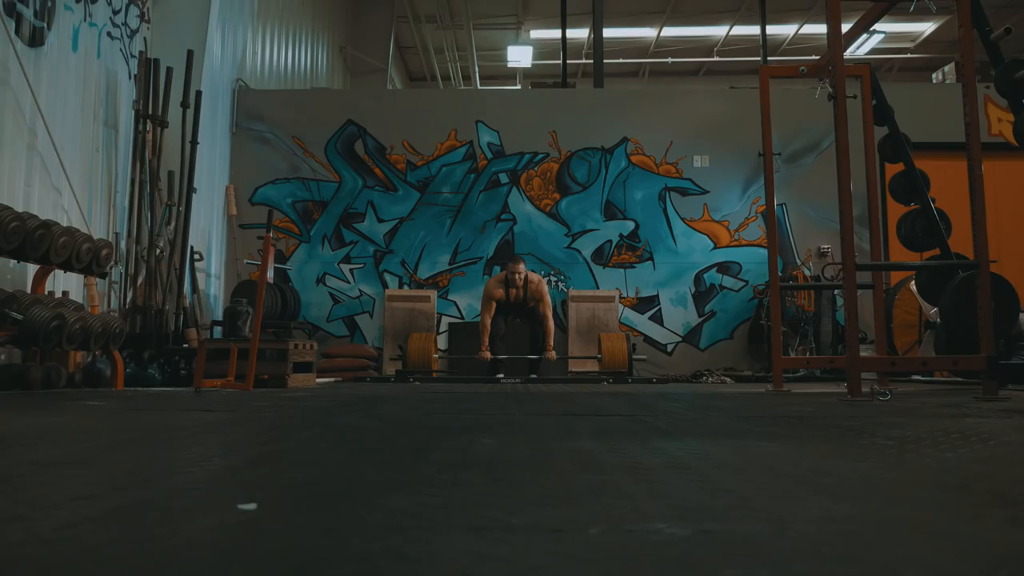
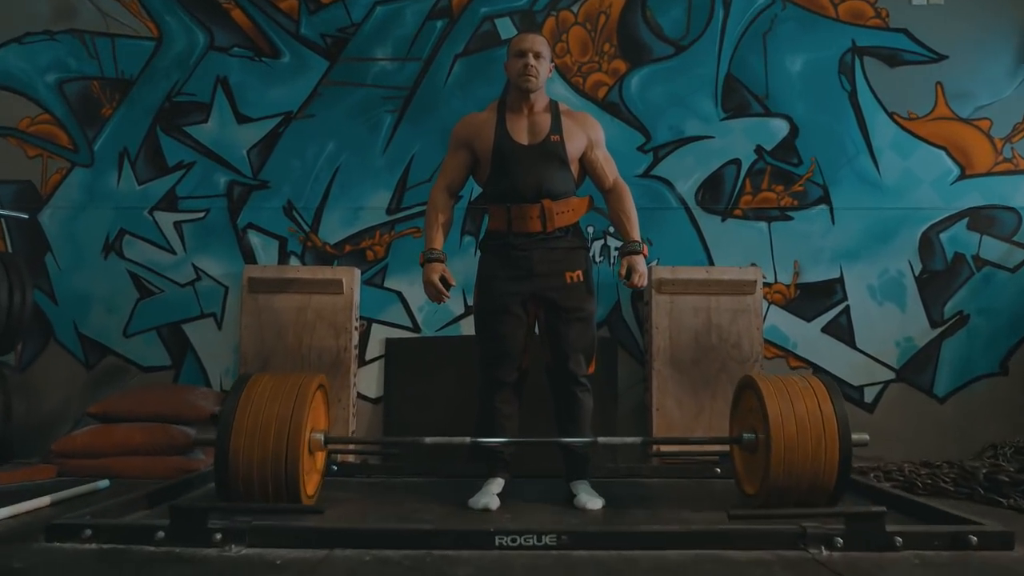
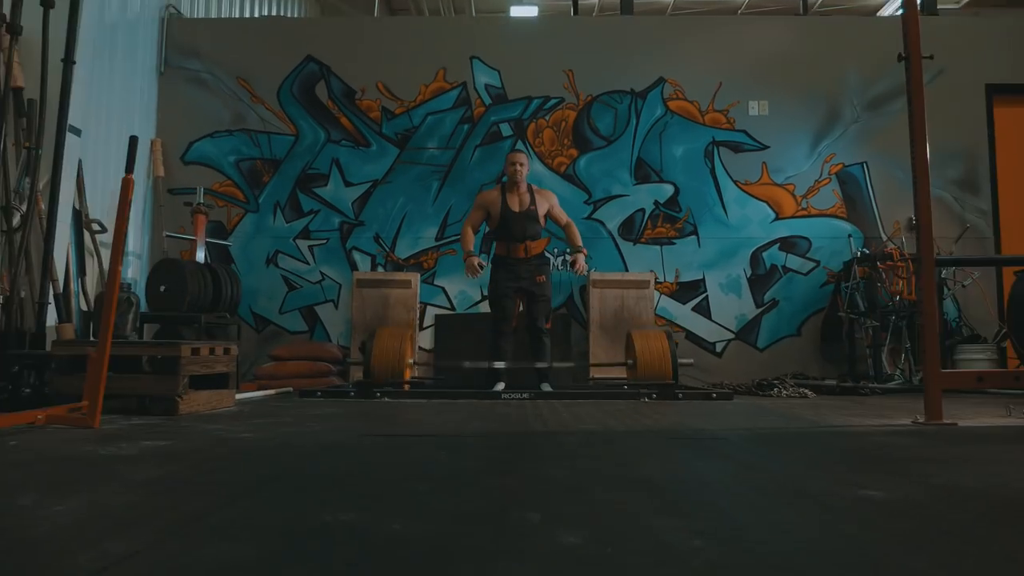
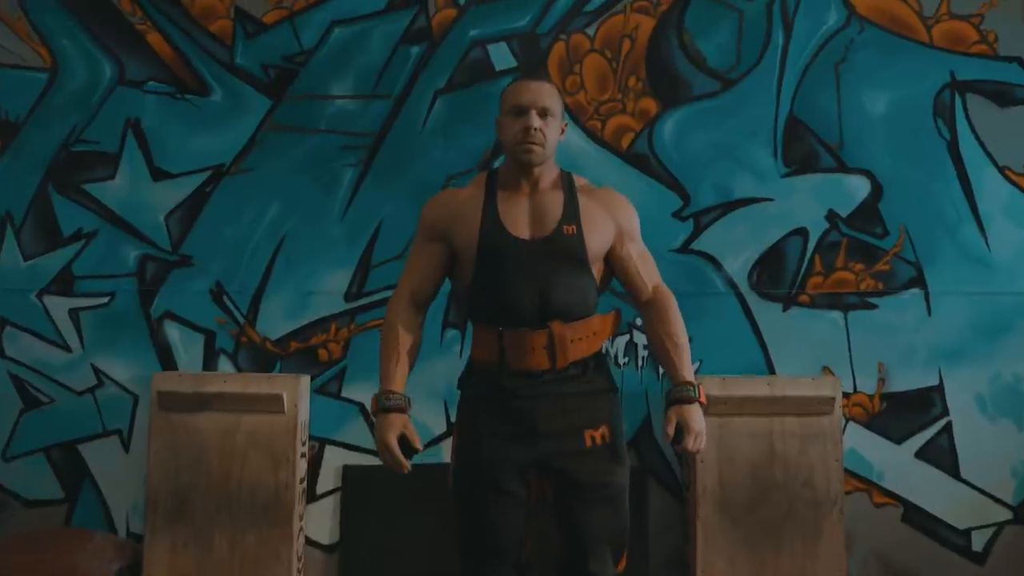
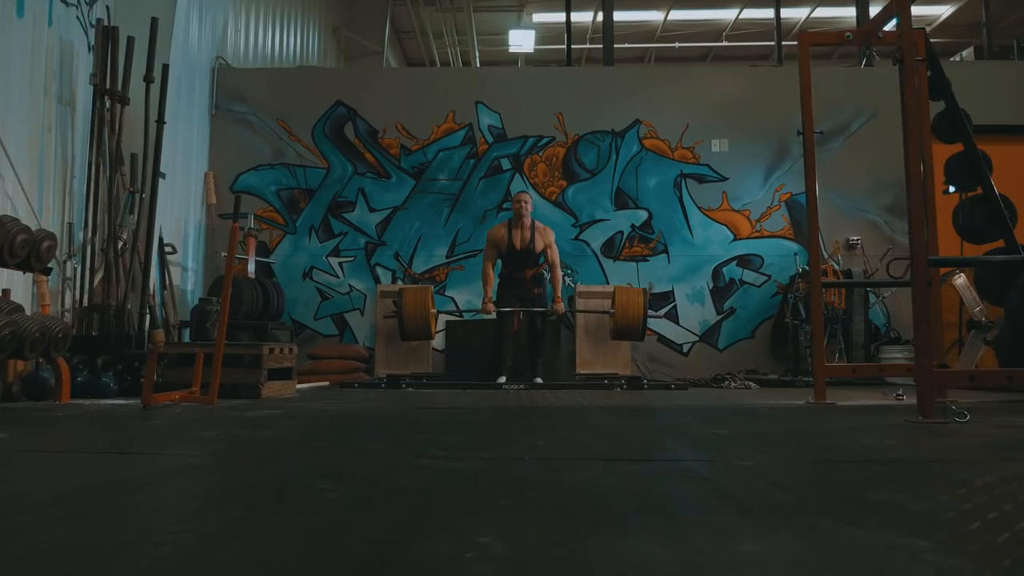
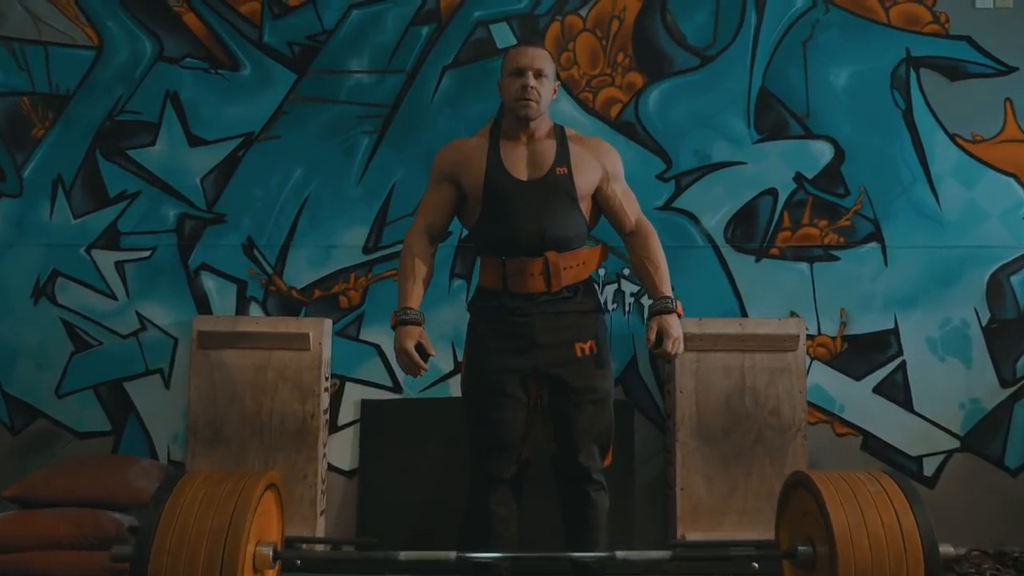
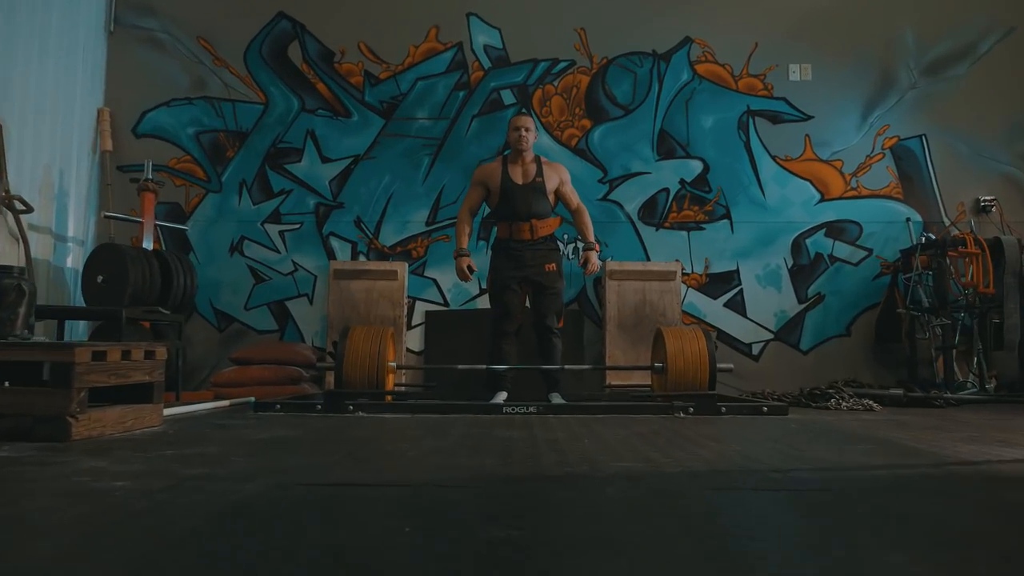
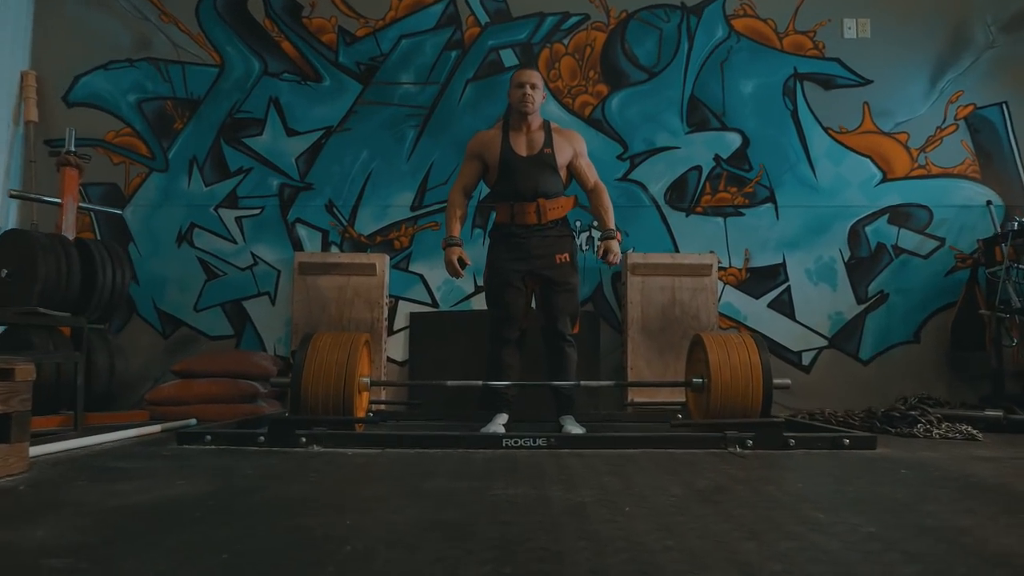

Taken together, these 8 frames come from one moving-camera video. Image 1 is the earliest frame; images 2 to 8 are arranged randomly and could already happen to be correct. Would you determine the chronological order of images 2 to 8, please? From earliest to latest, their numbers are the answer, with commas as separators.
5, 3, 7, 8, 2, 6, 4
